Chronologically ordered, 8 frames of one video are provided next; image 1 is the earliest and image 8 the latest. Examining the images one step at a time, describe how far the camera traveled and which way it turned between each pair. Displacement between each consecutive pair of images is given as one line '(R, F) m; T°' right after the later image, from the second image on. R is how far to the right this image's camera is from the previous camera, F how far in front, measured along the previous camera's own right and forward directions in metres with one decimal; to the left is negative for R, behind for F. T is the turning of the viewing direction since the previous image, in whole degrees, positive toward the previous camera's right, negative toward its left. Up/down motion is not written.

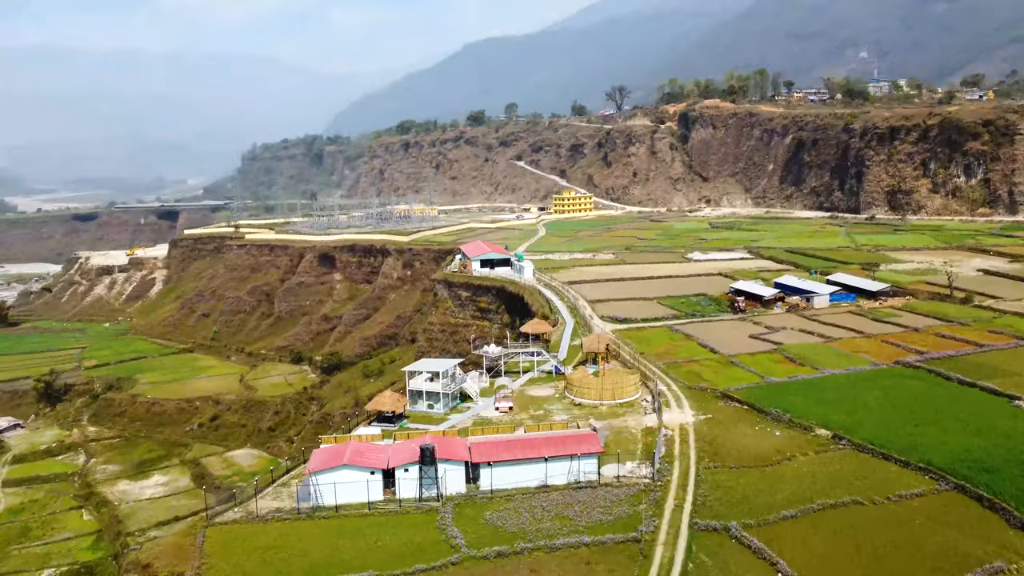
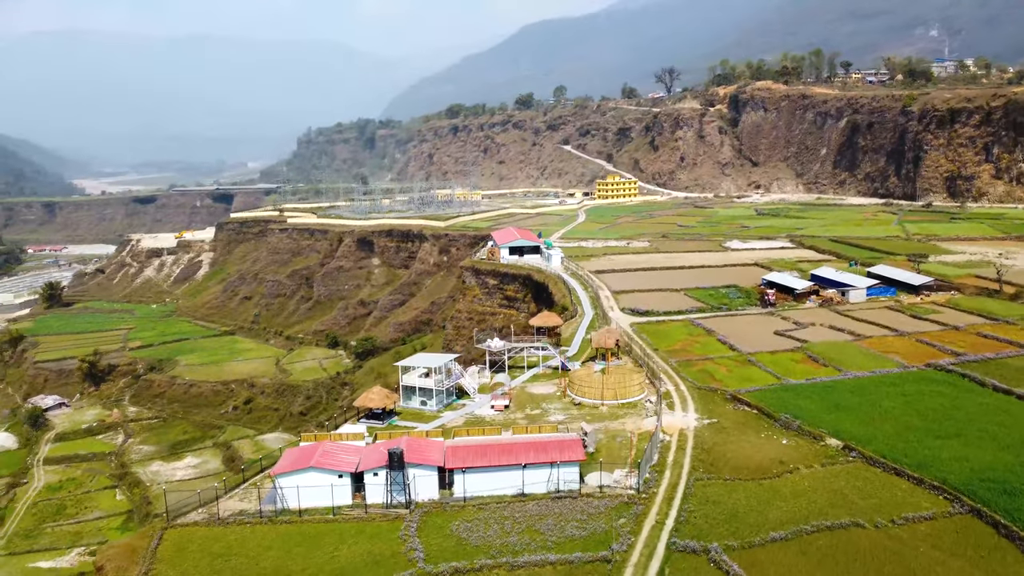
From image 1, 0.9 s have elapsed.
(+1.7, +1.2) m; -4°
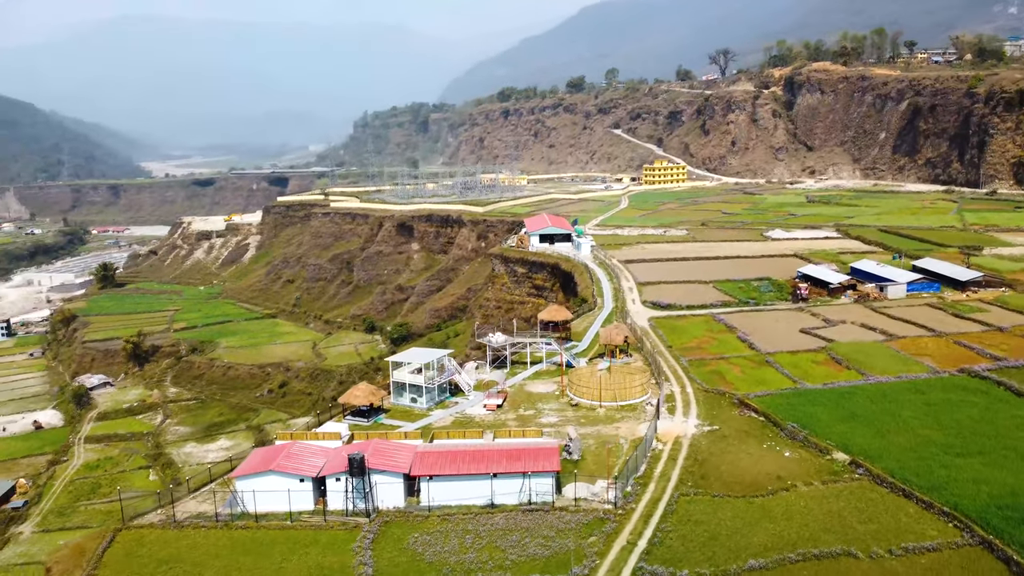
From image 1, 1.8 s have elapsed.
(+1.7, +1.2) m; -4°
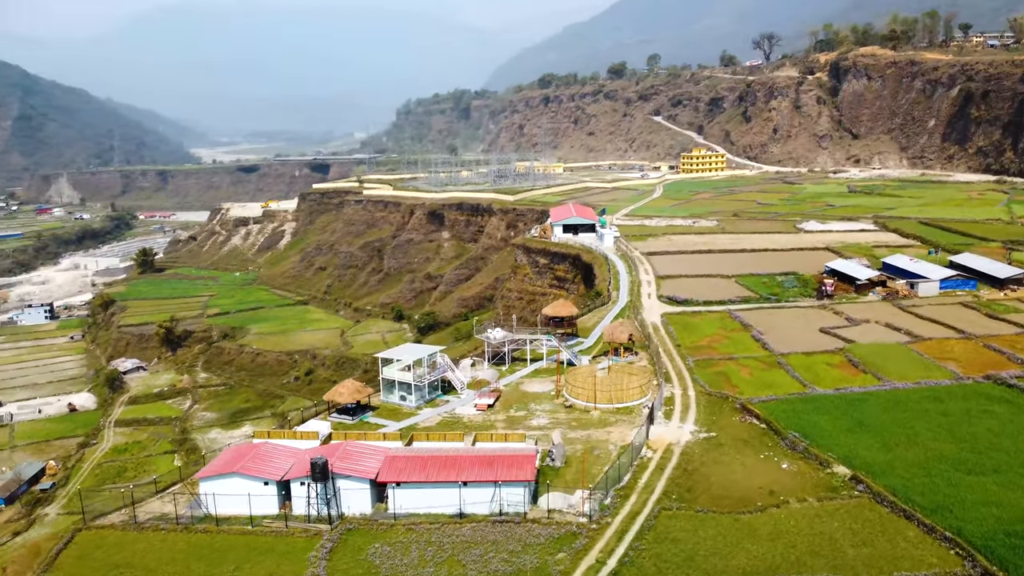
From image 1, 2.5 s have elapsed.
(+1.4, +0.9) m; -3°
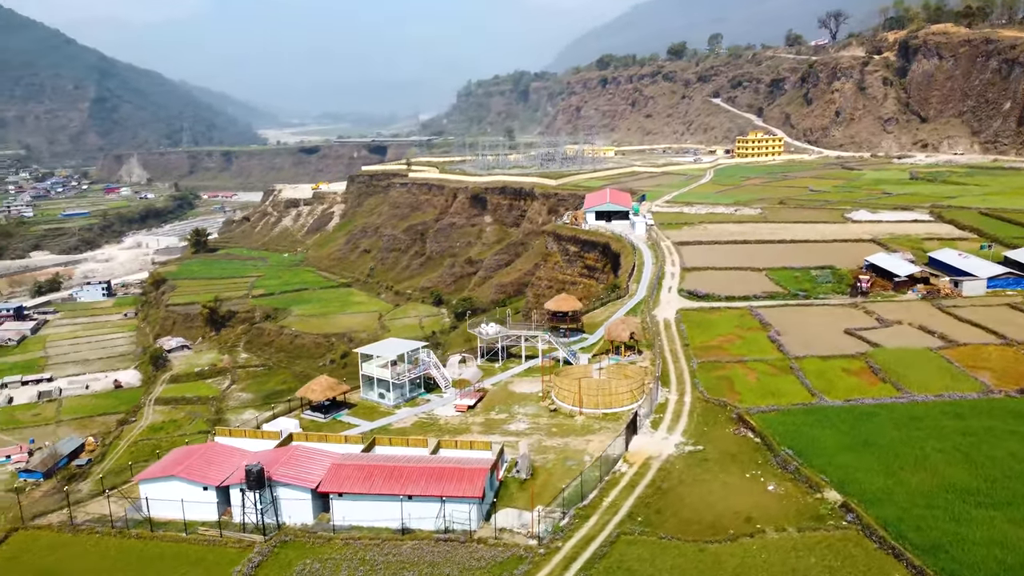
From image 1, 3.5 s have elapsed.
(+2.0, +1.4) m; -4°
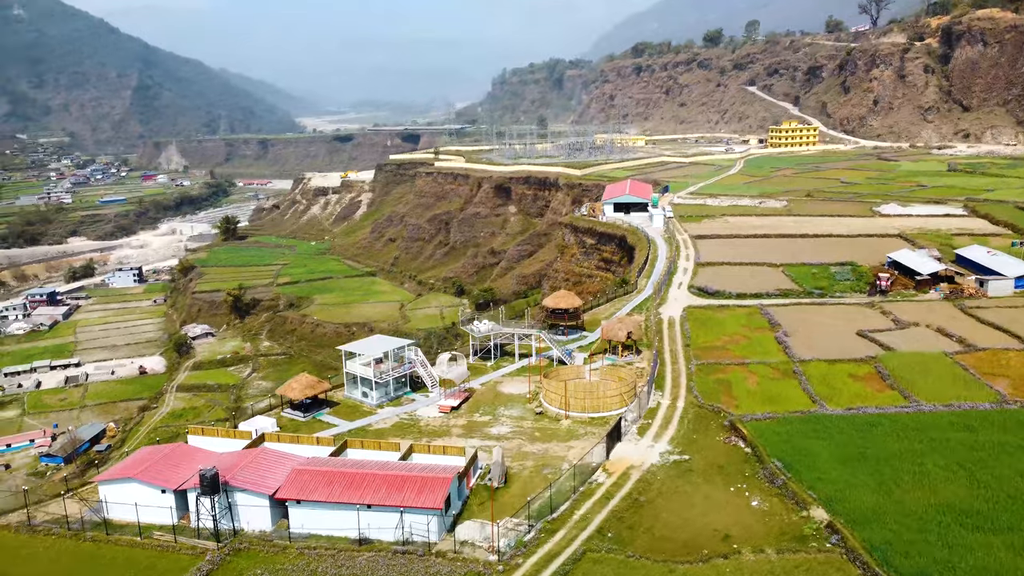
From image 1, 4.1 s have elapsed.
(+1.2, +0.8) m; -3°
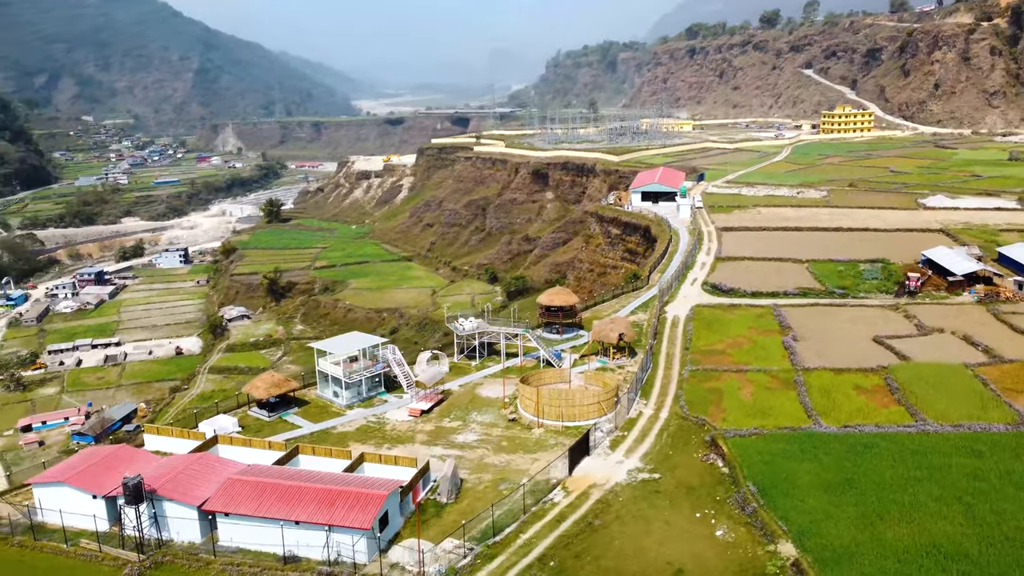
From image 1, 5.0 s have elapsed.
(+1.8, +1.2) m; -4°
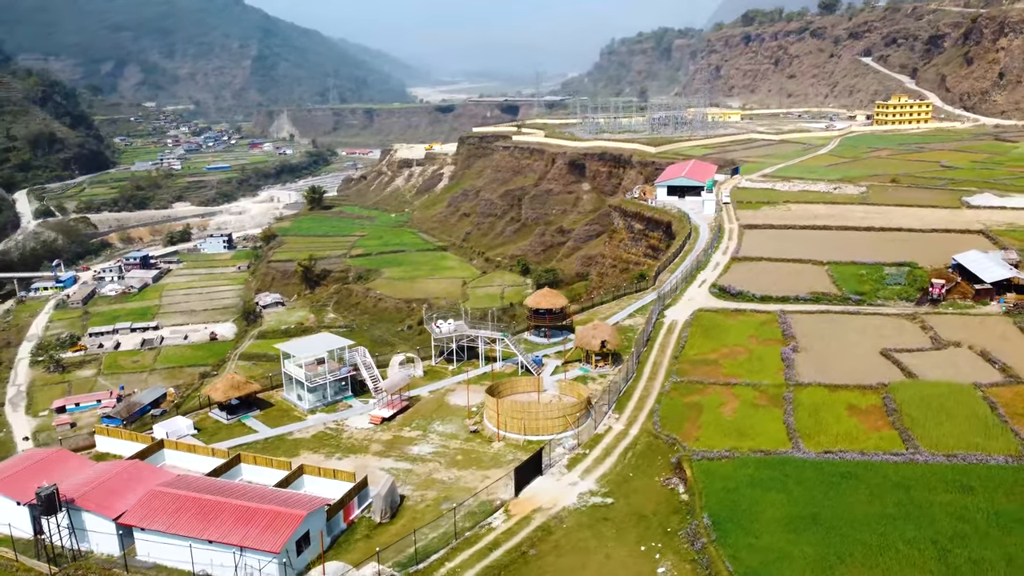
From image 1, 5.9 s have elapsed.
(+1.9, +1.0) m; -4°
